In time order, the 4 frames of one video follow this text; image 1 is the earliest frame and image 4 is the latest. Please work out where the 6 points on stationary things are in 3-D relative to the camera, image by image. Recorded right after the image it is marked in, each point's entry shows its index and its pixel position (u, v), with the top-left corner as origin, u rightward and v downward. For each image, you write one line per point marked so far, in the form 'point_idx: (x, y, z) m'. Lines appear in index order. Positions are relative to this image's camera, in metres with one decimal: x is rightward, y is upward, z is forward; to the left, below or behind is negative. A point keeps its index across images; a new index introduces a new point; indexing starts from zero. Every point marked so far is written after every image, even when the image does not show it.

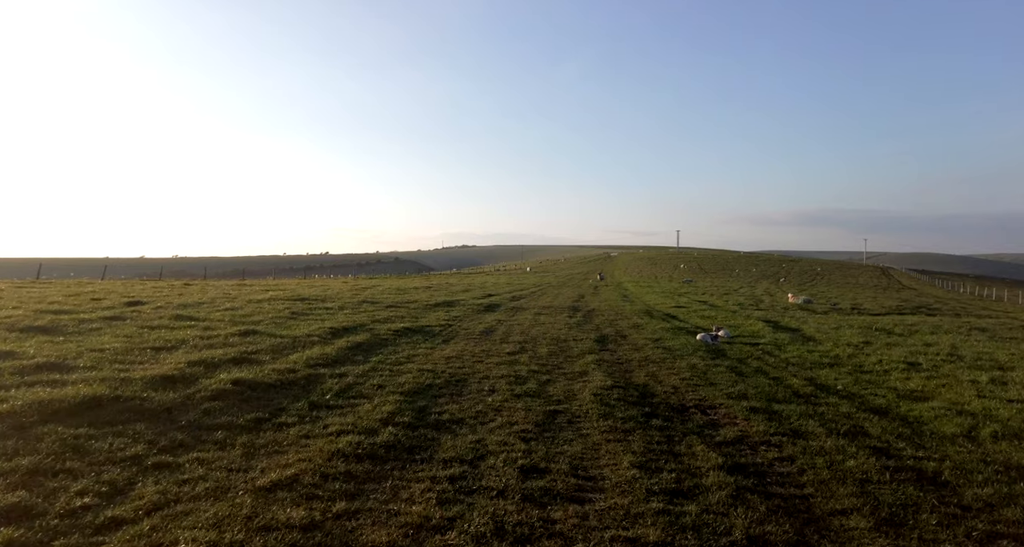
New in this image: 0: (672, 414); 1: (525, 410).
0: (+3.3, -2.9, +11.0) m
1: (+0.3, -2.7, +10.5) m
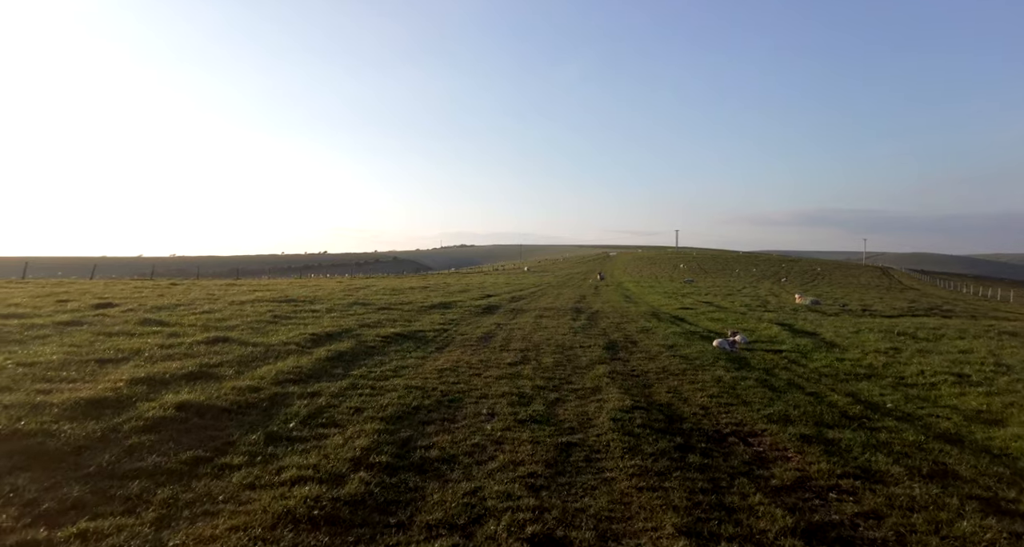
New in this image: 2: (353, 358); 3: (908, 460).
0: (+3.4, -2.9, +9.1) m
1: (+0.3, -2.7, +8.5) m
2: (-4.6, -2.4, +15.4) m
3: (+6.3, -3.0, +8.4) m
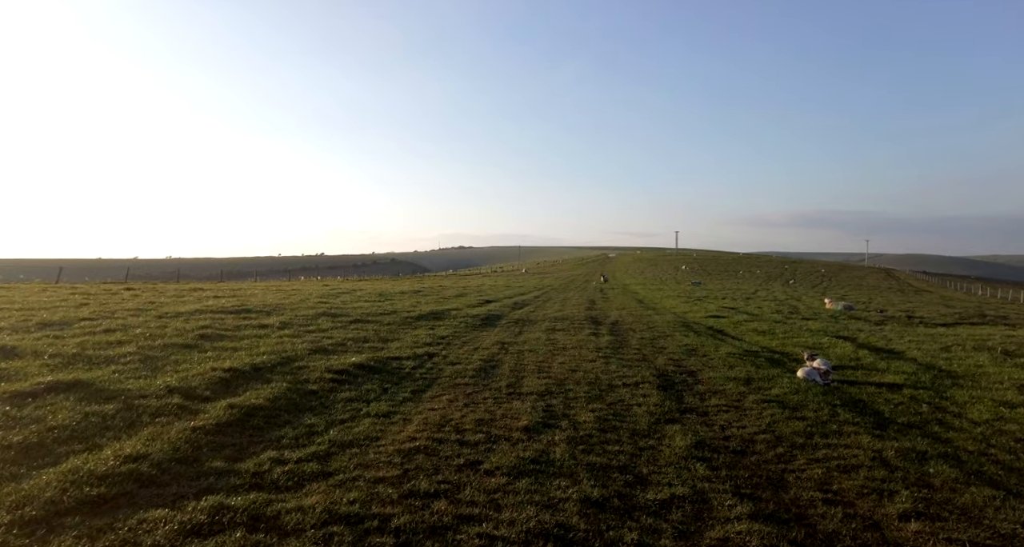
0: (+3.7, -3.0, +2.9) m
1: (+0.7, -2.8, +2.4) m
2: (-4.2, -2.6, +9.2) m
3: (+6.6, -3.1, +2.3) m
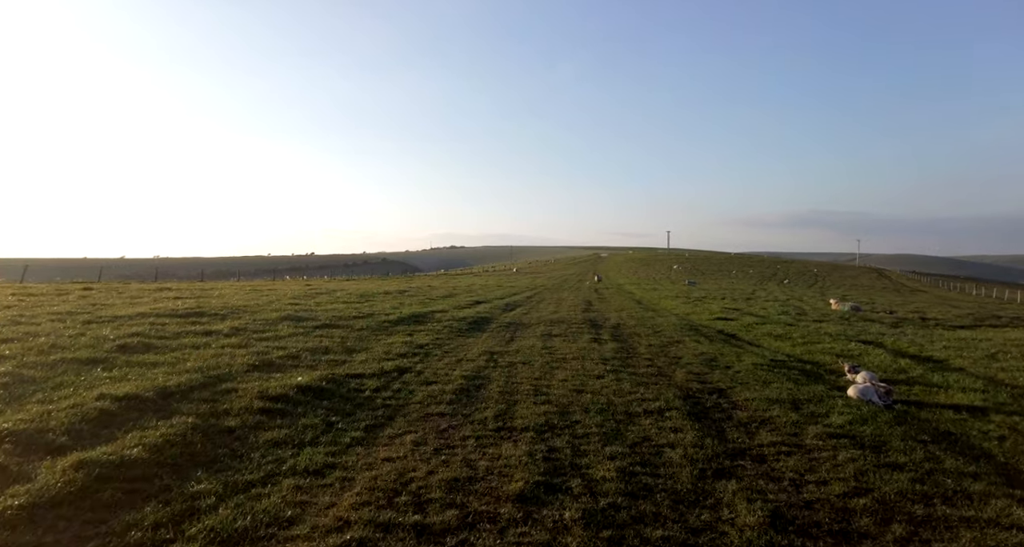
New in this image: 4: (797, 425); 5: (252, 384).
0: (+3.7, -3.0, -0.2) m
1: (+0.6, -2.7, -0.8) m
2: (-4.4, -2.5, +6.0) m
3: (+6.6, -3.0, -0.8) m
4: (+5.7, -3.0, +10.8) m
5: (-5.6, -2.3, +11.5) m
